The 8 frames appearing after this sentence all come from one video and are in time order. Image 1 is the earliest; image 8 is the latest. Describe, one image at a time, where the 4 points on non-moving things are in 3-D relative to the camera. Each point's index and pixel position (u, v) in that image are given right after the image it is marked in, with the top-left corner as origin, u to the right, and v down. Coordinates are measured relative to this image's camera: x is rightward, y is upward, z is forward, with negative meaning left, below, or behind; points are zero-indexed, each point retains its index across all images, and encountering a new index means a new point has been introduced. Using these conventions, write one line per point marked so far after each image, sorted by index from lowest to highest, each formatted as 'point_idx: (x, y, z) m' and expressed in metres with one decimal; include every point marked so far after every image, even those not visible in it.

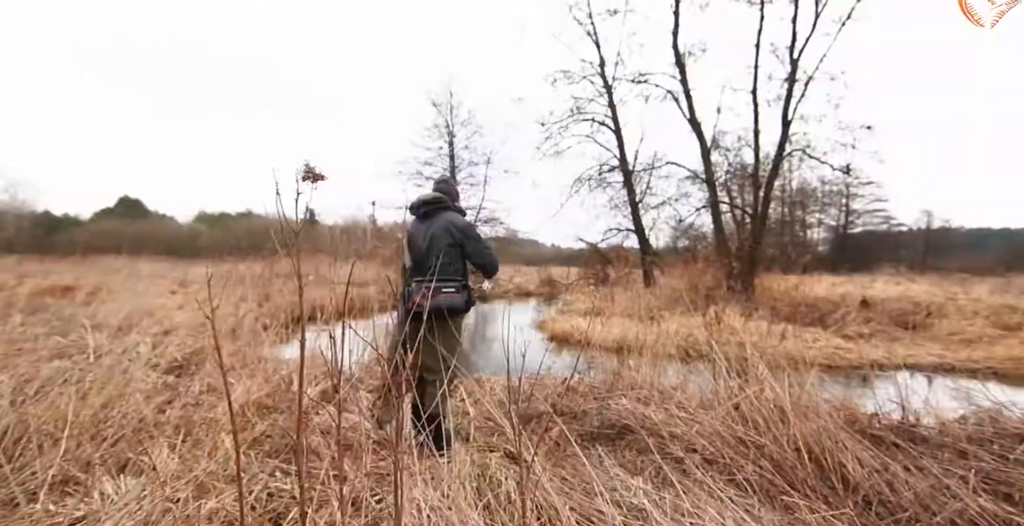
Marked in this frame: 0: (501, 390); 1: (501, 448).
0: (-0.1, -1.2, +4.7) m
1: (-0.1, -1.2, +3.2) m
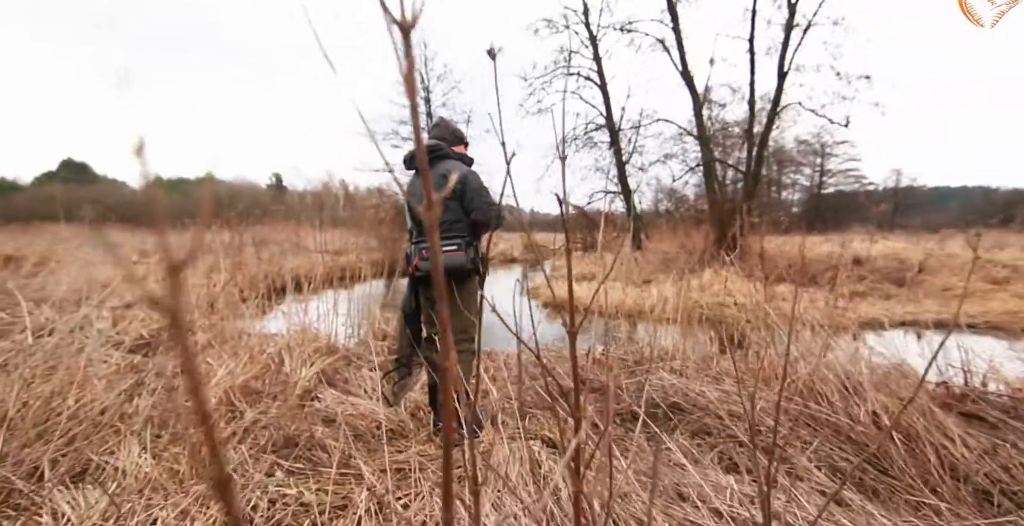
0: (0.0, -0.9, +4.2) m
1: (+0.1, -1.0, +2.8) m
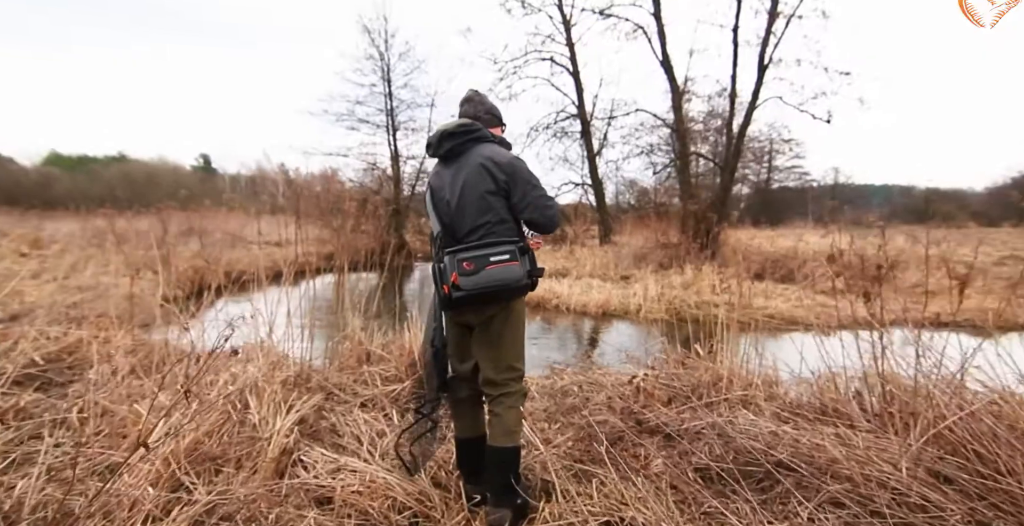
0: (+0.2, -1.0, +3.5) m
1: (+0.4, -1.0, +2.0) m
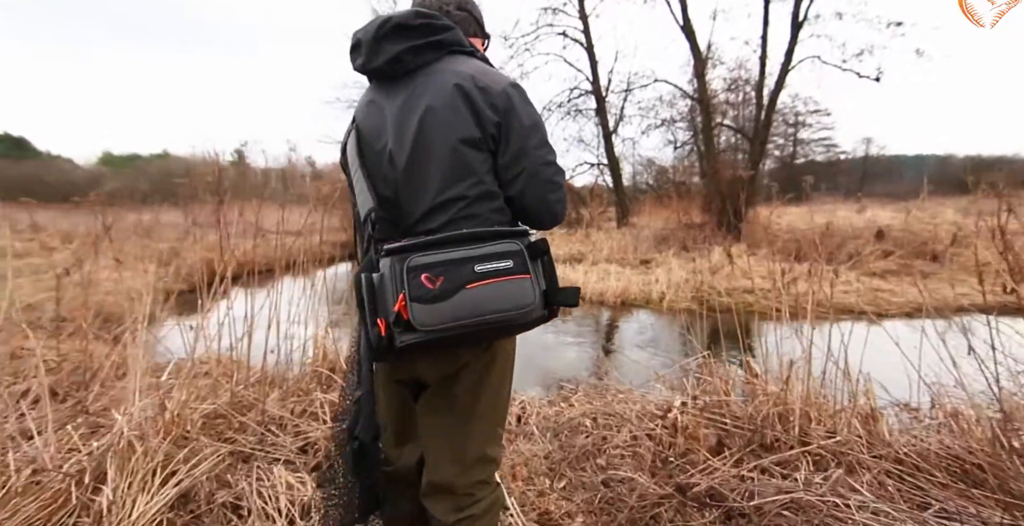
0: (+0.2, -0.9, +2.6) m
1: (+0.3, -1.0, +1.1) m
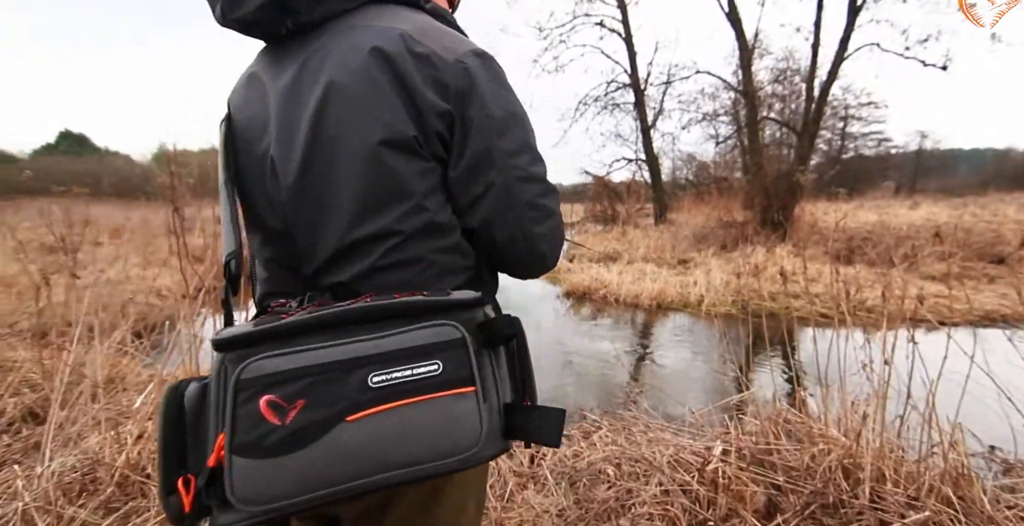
0: (+0.2, -1.0, +2.2) m
1: (+0.3, -1.1, +0.7) m
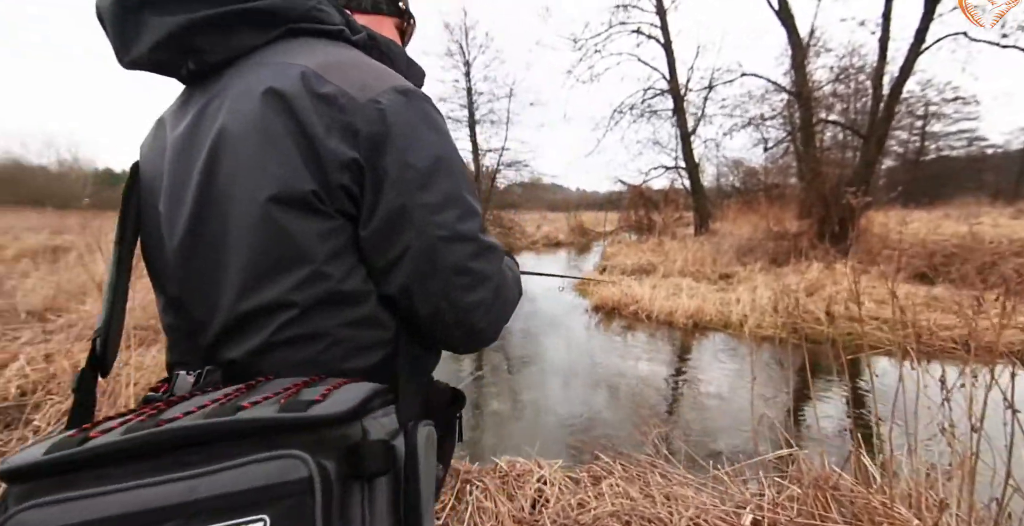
0: (+0.2, -1.1, +2.0) m
1: (+0.1, -1.3, +0.5) m
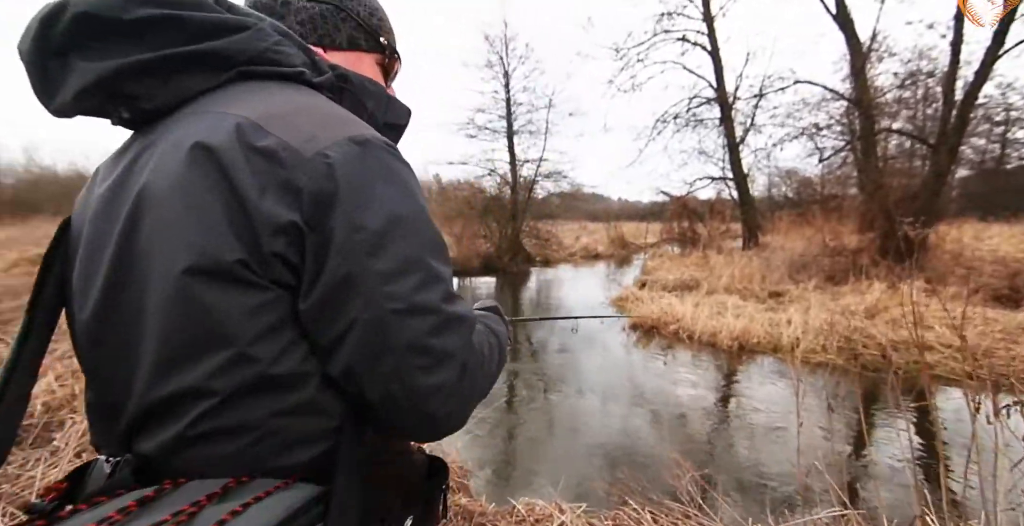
0: (+0.2, -1.3, +1.8) m
1: (0.0, -1.4, +0.4) m
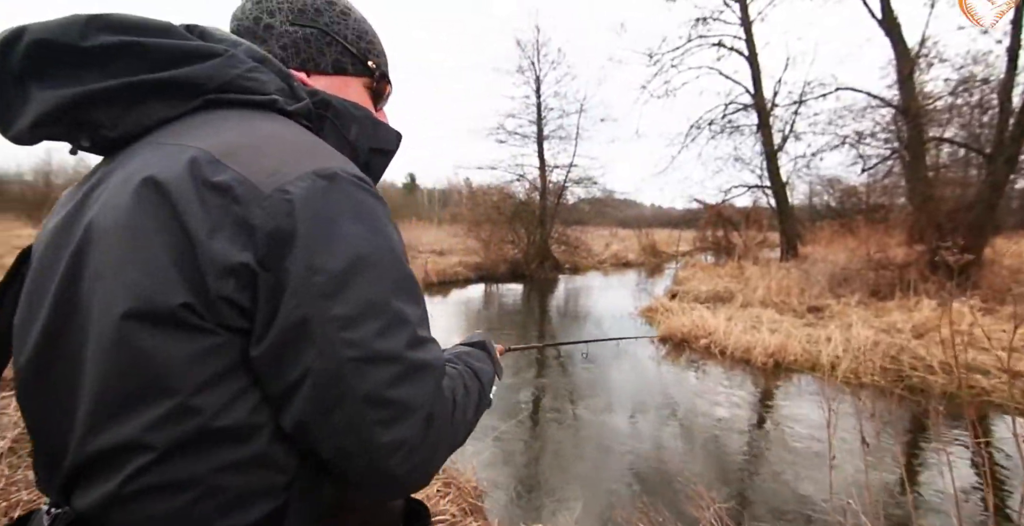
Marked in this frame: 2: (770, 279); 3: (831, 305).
0: (+0.2, -1.3, +1.7) m
1: (-0.1, -1.4, +0.3) m
2: (+5.1, -0.3, +9.8) m
3: (+5.3, -0.7, +8.2) m
